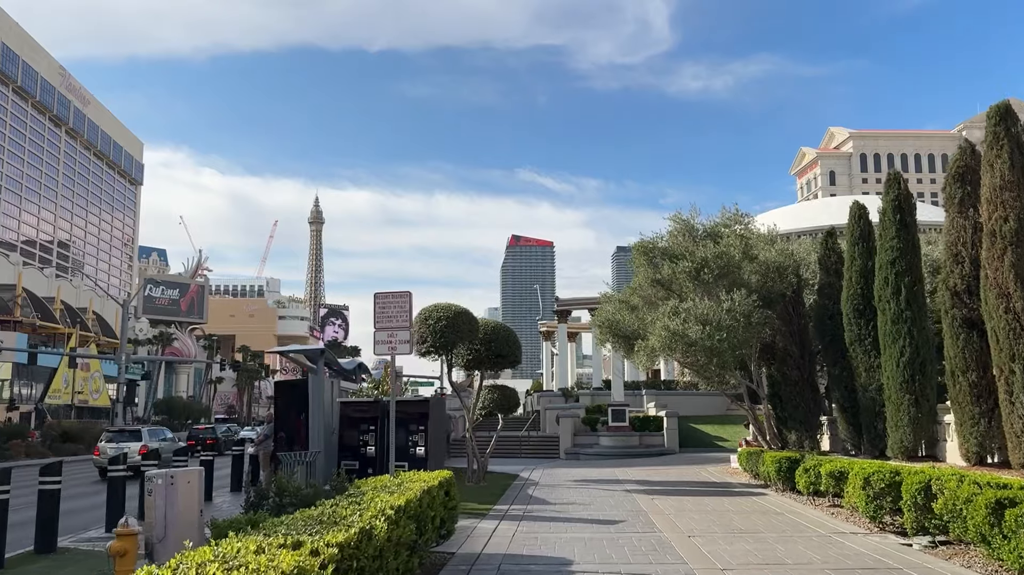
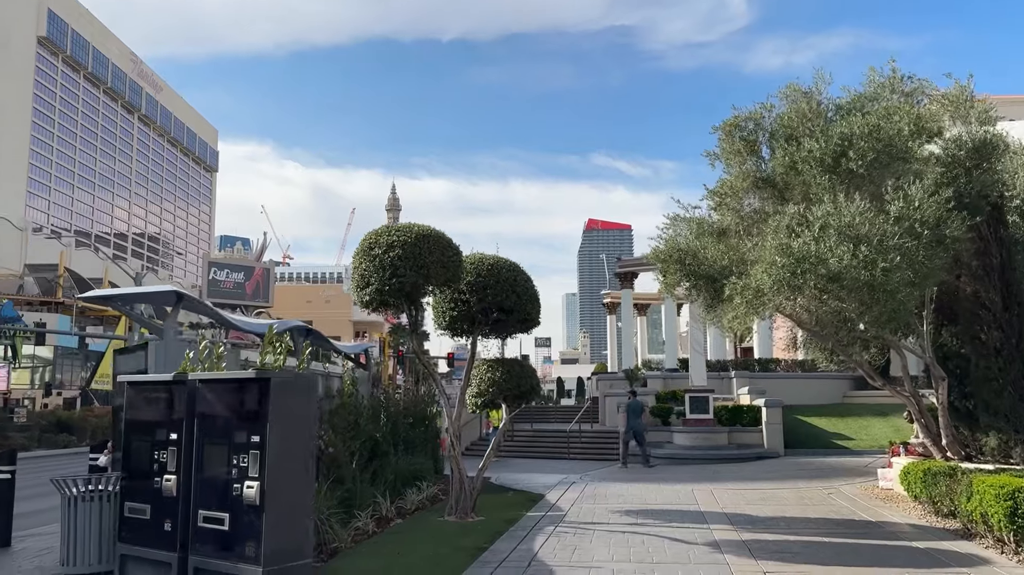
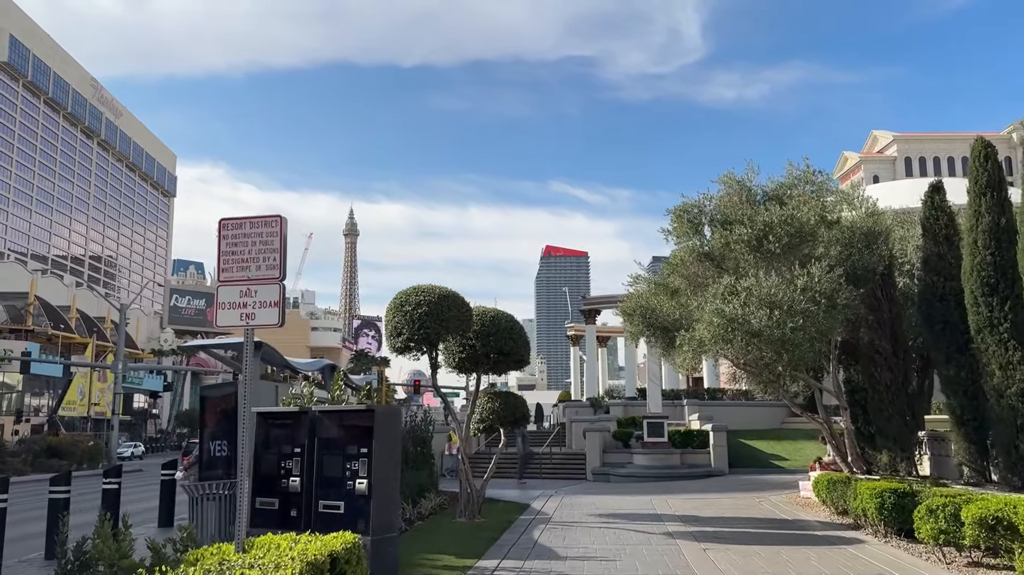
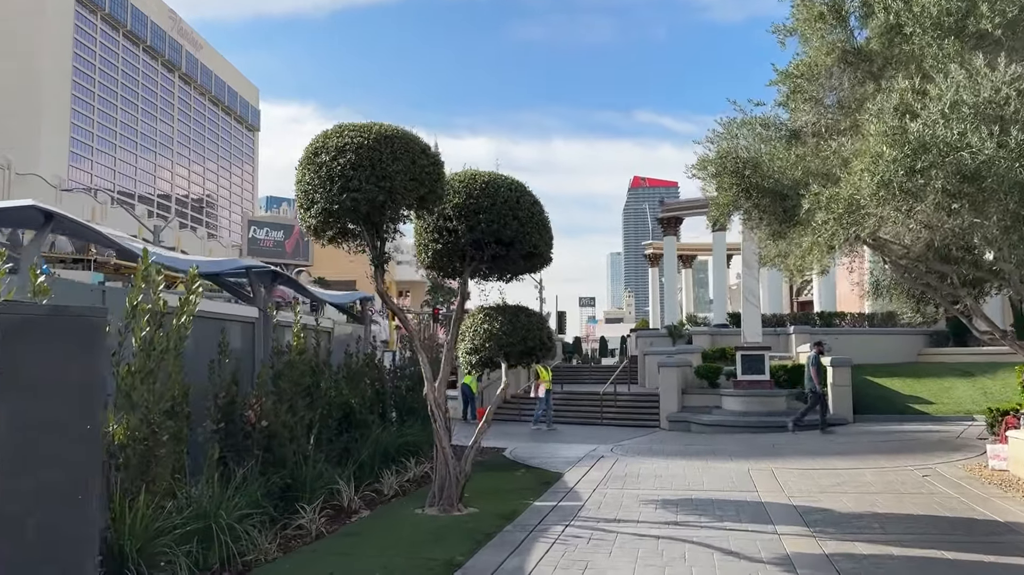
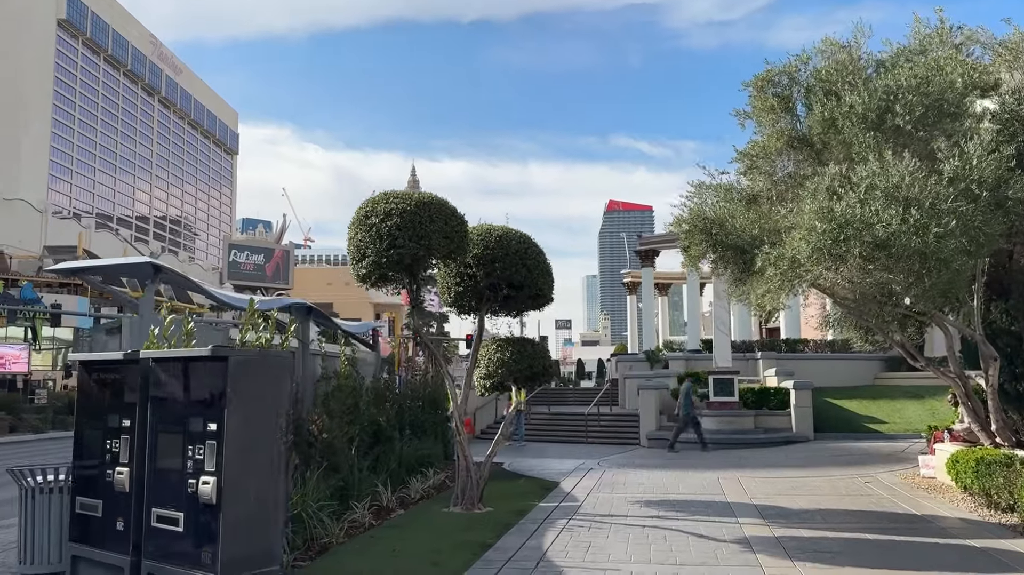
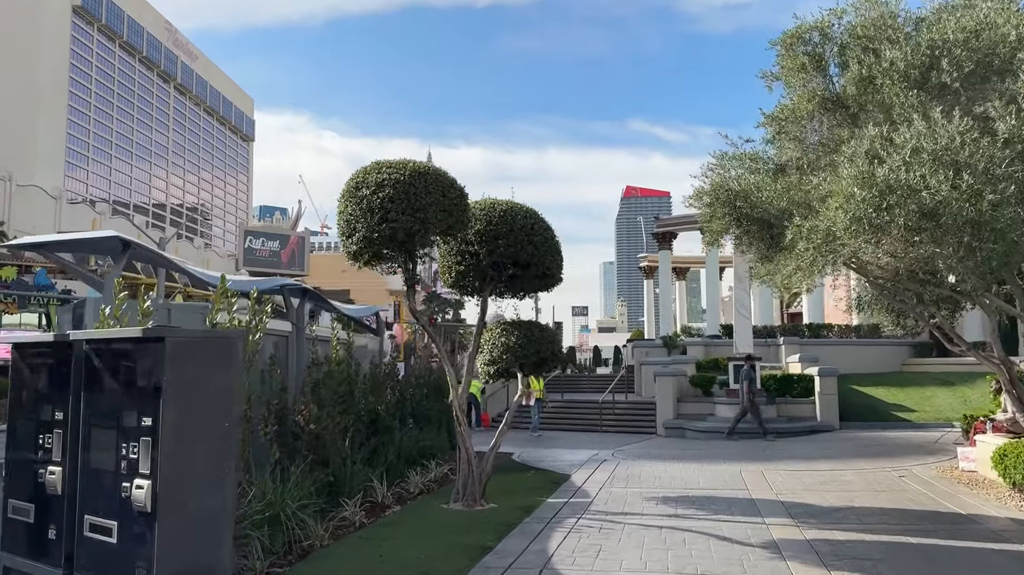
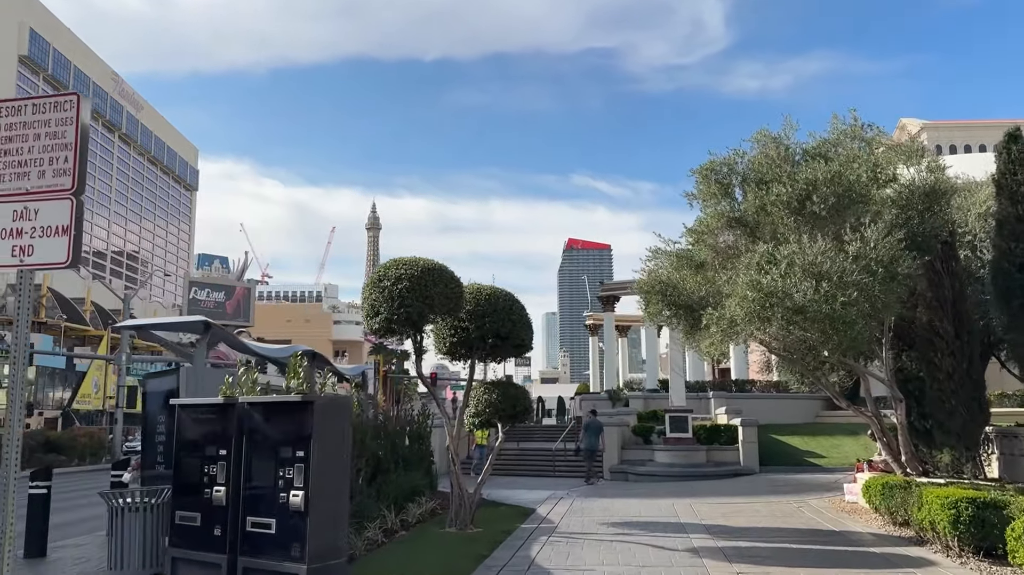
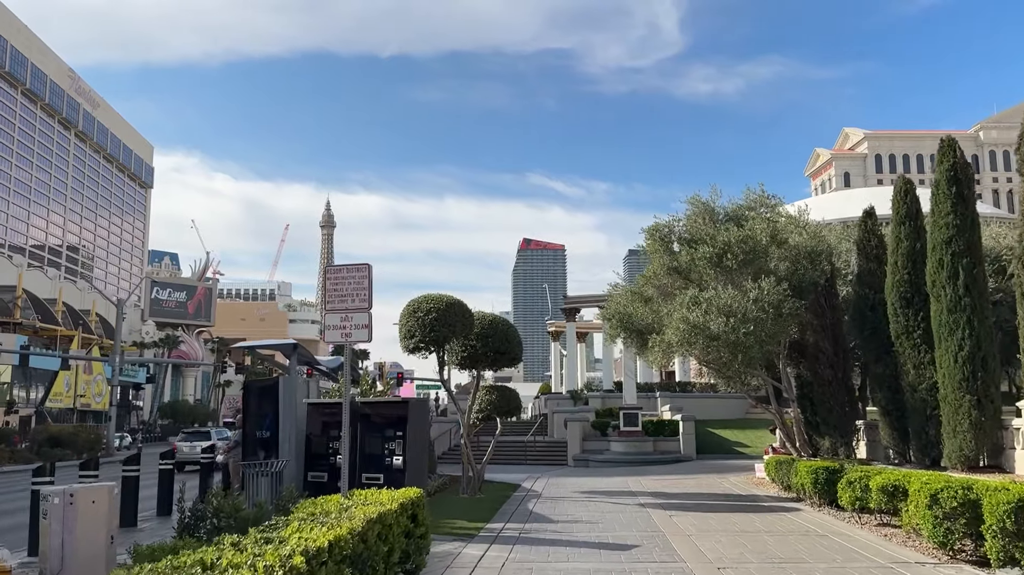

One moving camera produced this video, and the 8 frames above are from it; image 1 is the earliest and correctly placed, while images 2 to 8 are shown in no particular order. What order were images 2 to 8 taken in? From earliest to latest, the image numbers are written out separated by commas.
8, 3, 7, 2, 5, 6, 4
